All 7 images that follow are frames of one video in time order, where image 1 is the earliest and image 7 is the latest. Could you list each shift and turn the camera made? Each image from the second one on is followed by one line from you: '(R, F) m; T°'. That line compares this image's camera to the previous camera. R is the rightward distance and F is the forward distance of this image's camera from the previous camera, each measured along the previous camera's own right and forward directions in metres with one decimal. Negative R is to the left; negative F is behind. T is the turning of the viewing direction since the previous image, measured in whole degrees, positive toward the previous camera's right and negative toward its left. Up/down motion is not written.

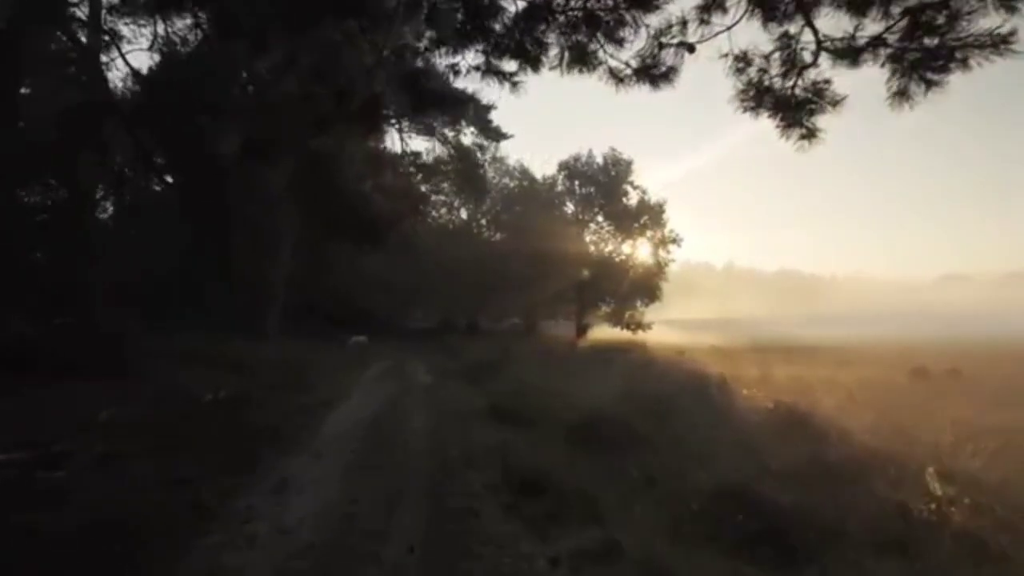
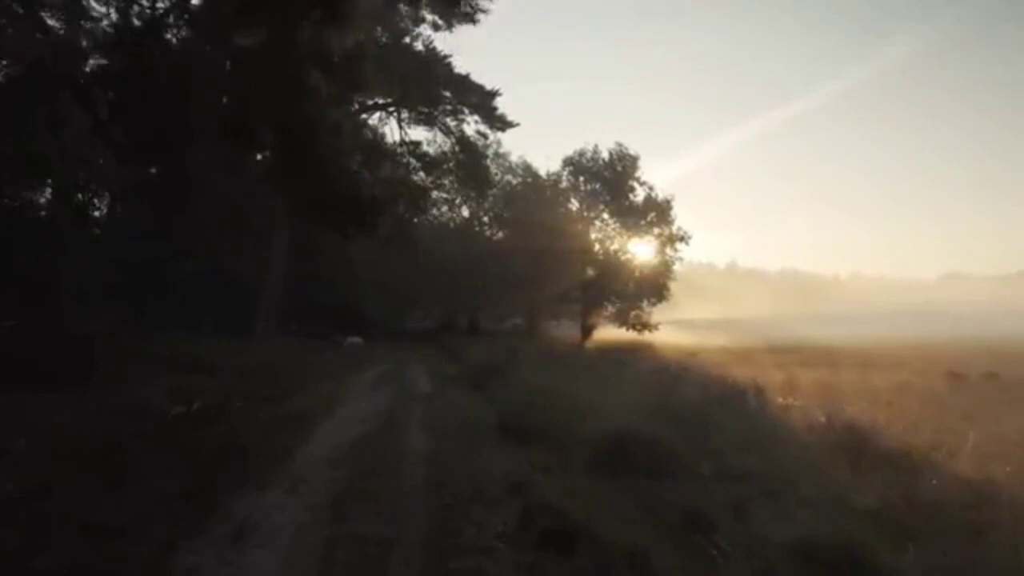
(-0.2, +2.3) m; 0°
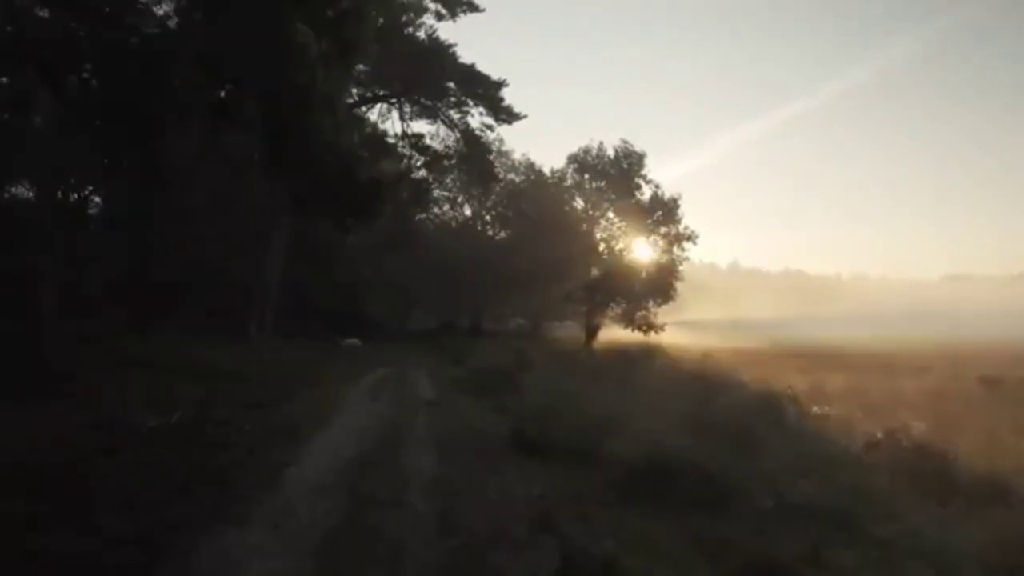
(-0.2, +1.7) m; 0°
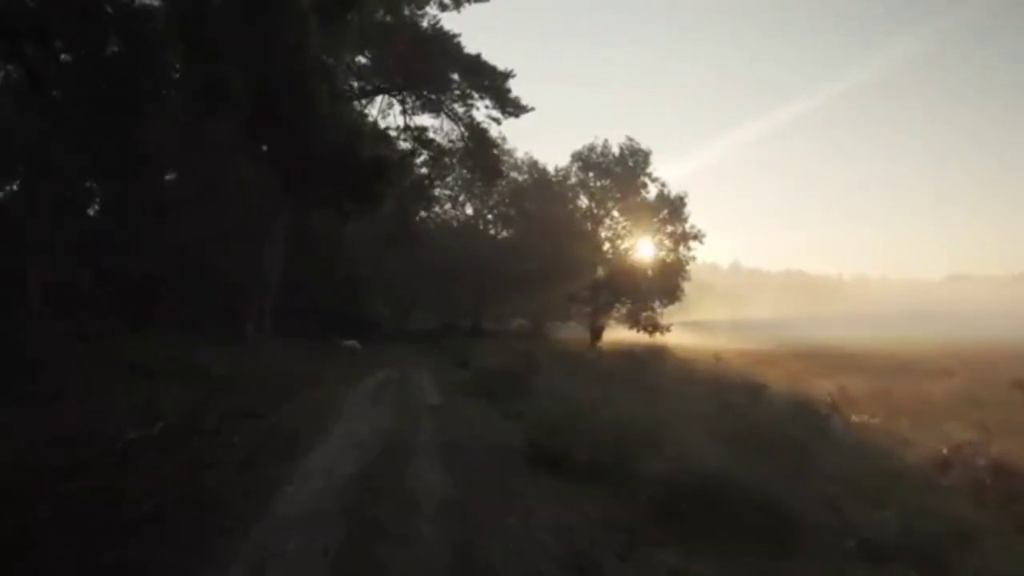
(-0.2, +1.4) m; 0°
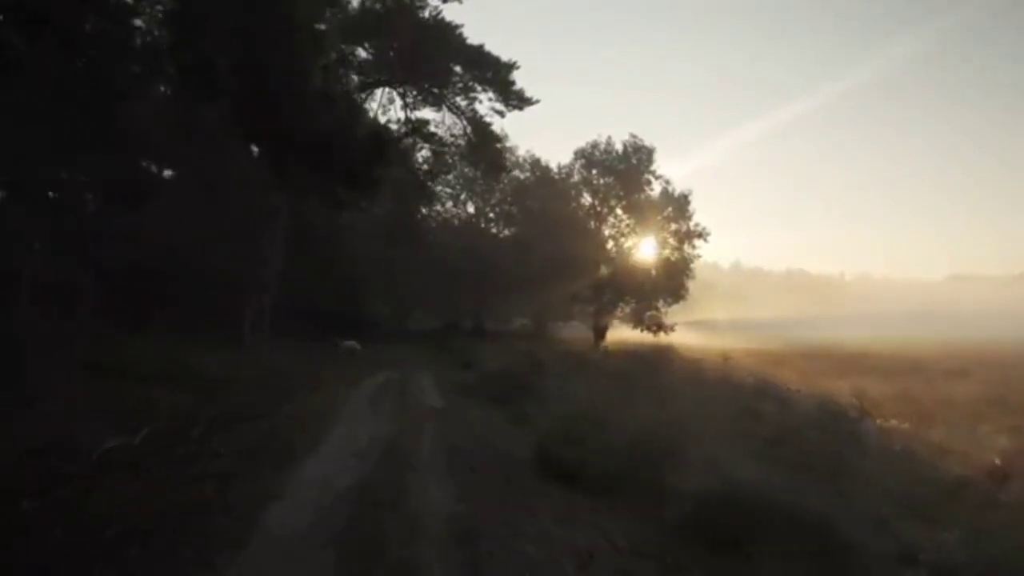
(-0.1, +1.0) m; 0°
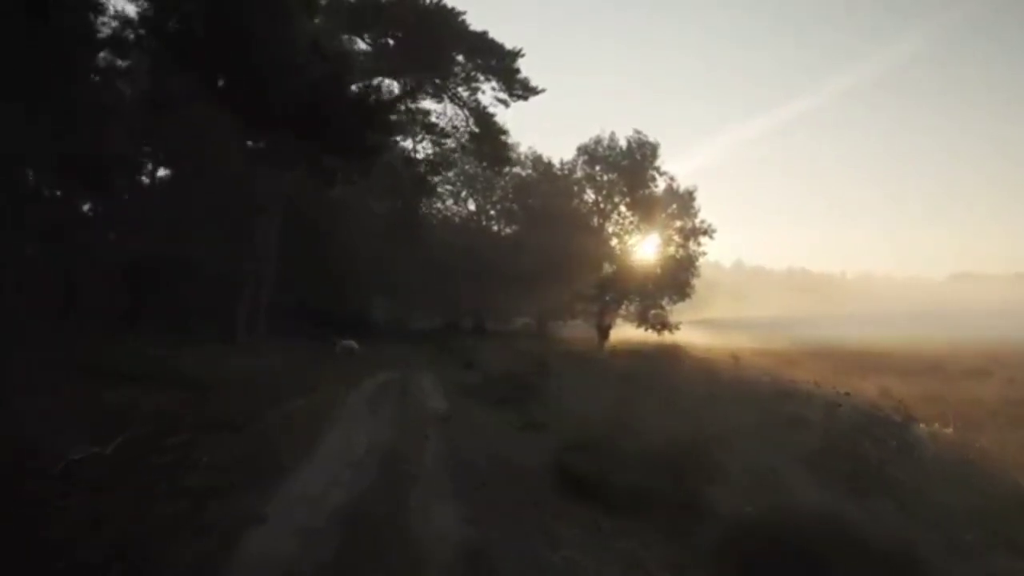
(-0.2, +1.3) m; 0°
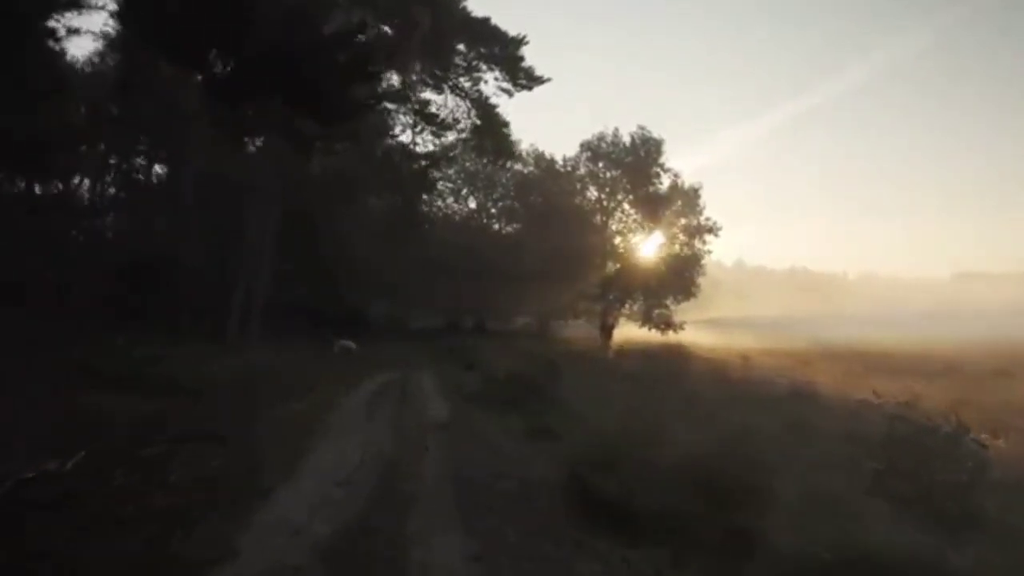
(-0.1, +1.3) m; 0°
